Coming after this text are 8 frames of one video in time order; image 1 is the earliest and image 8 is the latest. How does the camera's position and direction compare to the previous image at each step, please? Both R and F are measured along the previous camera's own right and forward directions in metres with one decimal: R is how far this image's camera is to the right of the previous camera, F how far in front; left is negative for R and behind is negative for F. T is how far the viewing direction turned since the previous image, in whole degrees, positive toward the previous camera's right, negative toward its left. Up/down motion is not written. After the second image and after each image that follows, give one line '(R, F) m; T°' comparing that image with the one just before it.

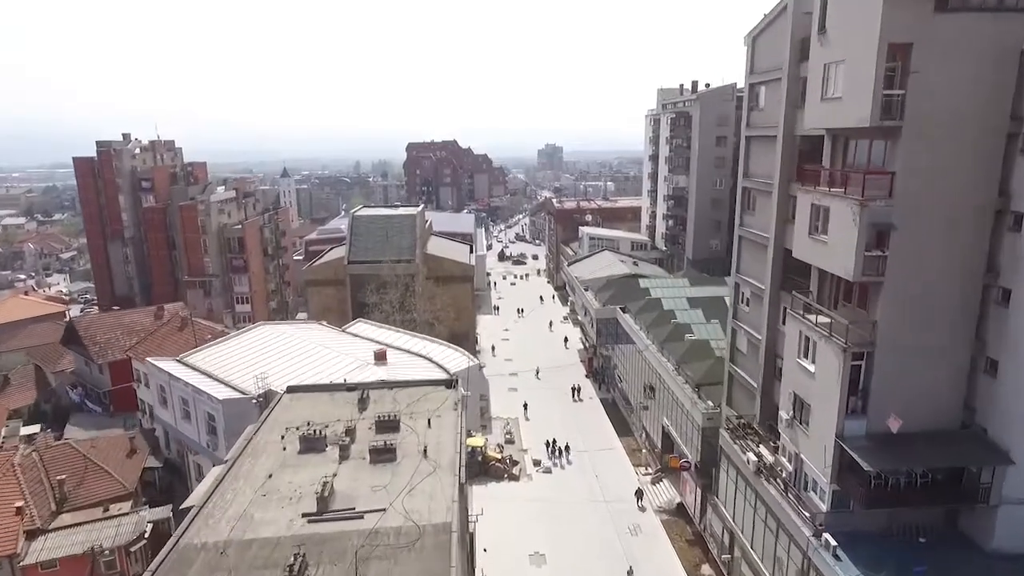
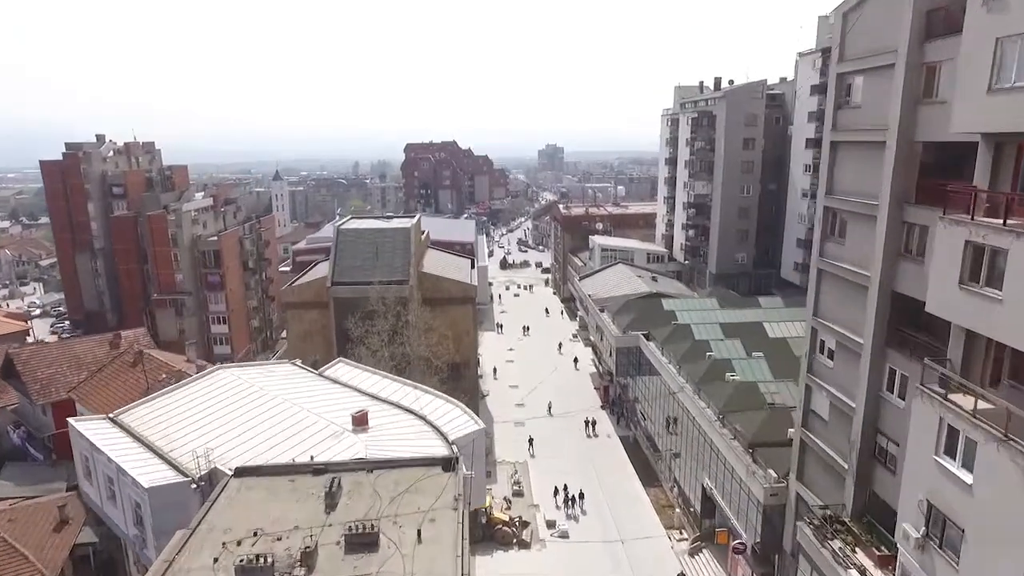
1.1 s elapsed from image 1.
(-0.4, +4.5) m; 0°
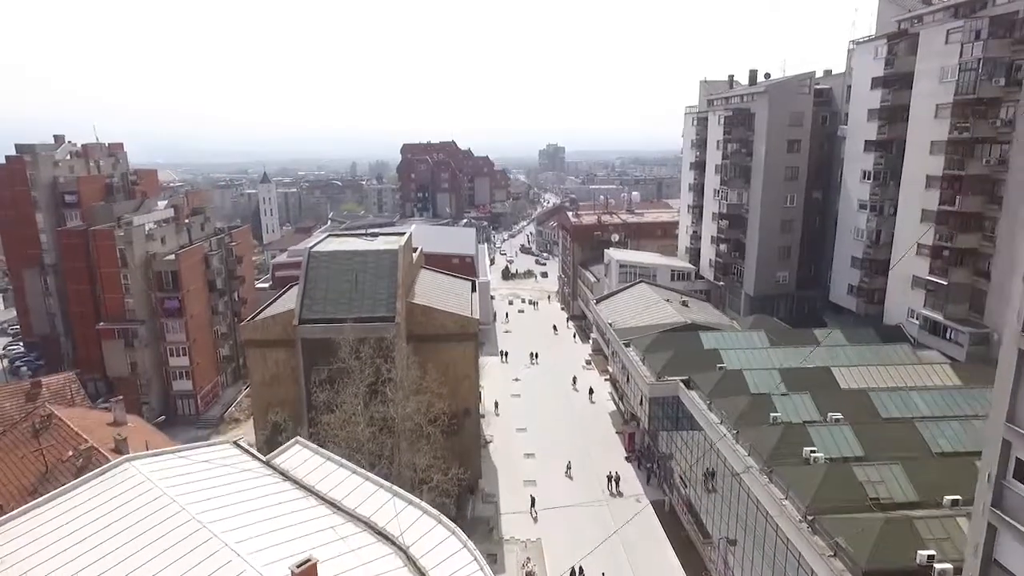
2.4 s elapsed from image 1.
(-0.4, +5.8) m; 0°
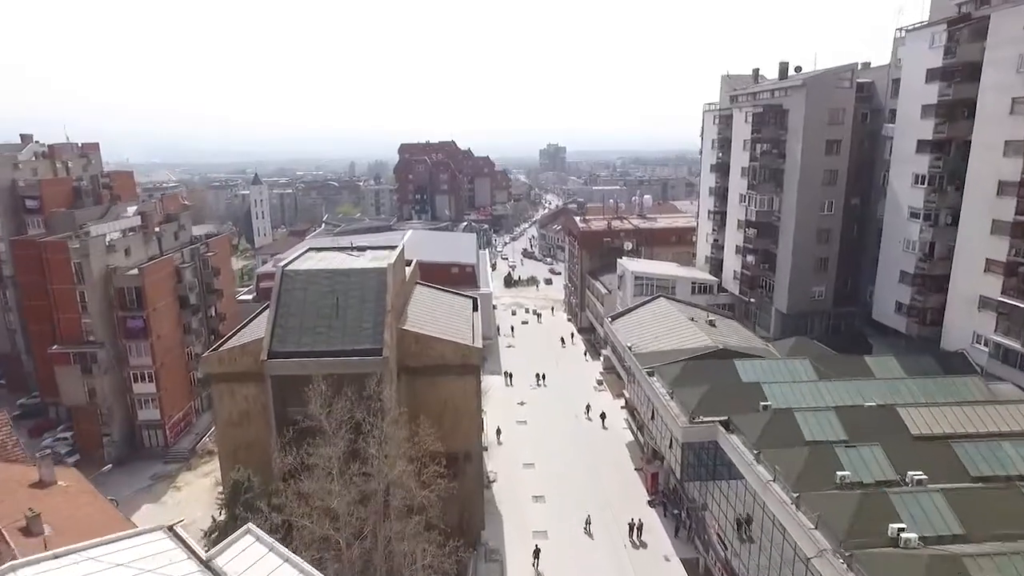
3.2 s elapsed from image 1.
(-0.3, +3.9) m; 0°
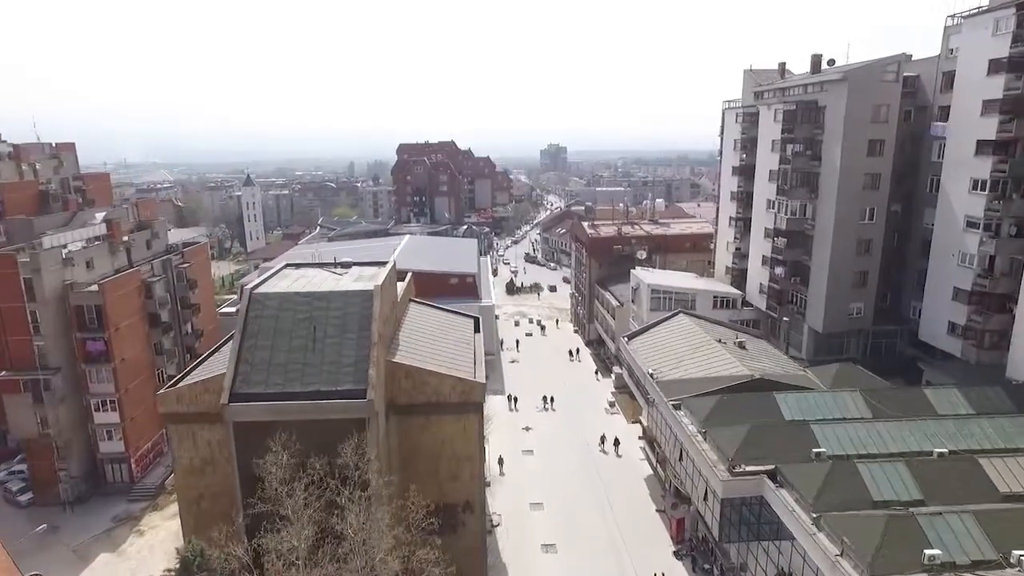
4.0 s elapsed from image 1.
(-0.3, +3.4) m; 0°
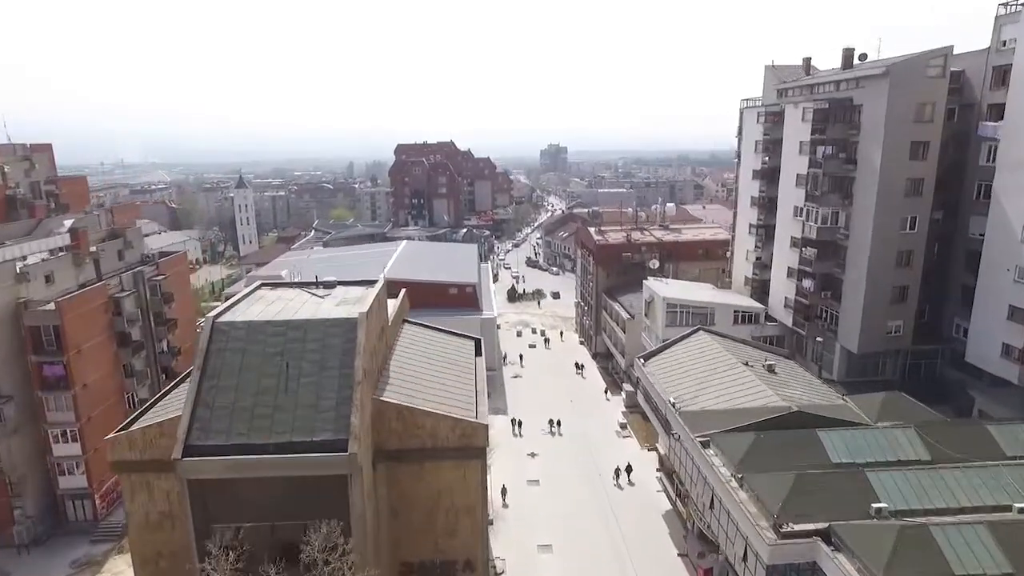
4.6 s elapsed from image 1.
(-0.2, +2.8) m; 0°
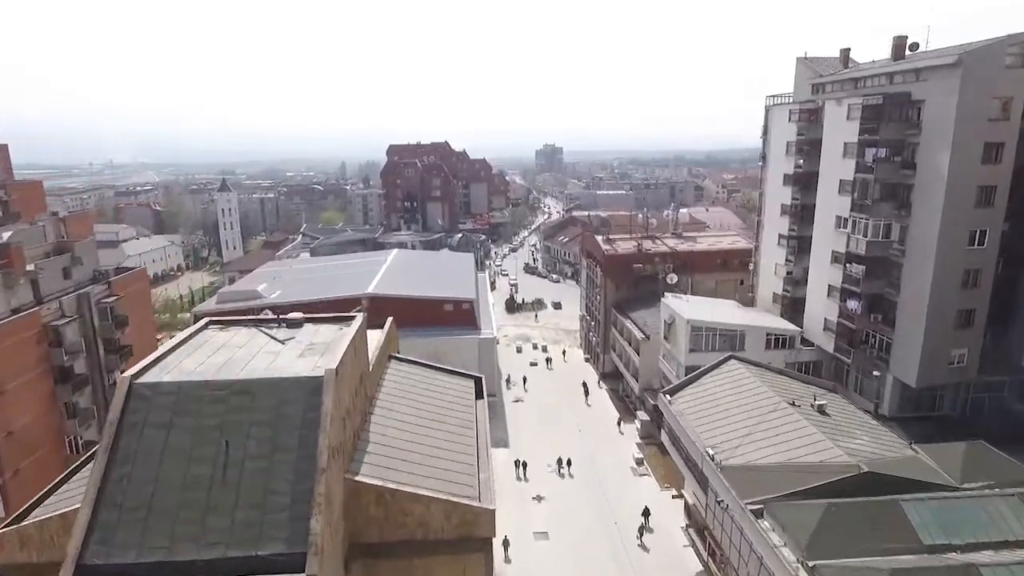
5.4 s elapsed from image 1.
(-0.4, +3.9) m; +1°
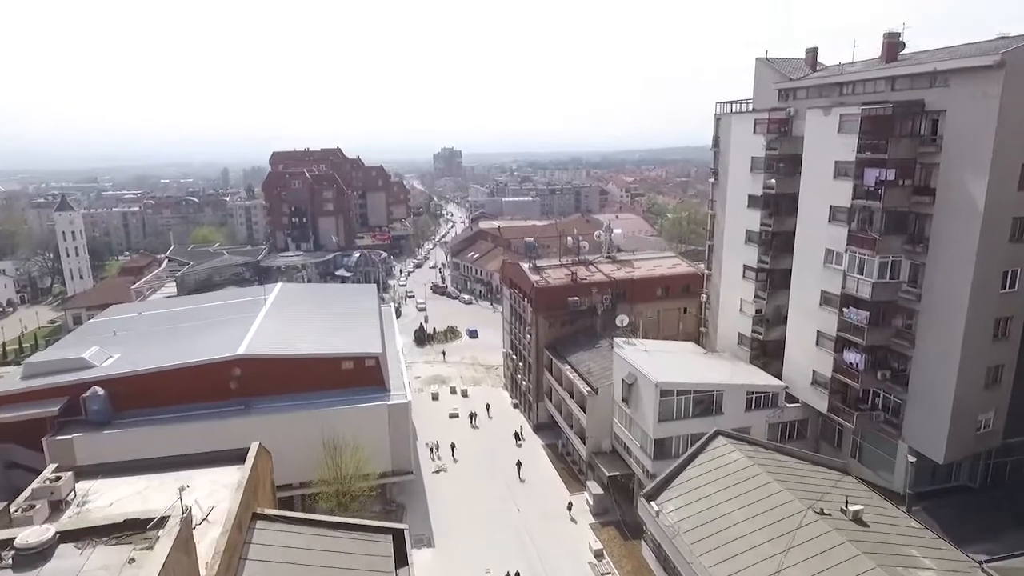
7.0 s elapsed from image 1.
(-0.6, +7.0) m; +9°
